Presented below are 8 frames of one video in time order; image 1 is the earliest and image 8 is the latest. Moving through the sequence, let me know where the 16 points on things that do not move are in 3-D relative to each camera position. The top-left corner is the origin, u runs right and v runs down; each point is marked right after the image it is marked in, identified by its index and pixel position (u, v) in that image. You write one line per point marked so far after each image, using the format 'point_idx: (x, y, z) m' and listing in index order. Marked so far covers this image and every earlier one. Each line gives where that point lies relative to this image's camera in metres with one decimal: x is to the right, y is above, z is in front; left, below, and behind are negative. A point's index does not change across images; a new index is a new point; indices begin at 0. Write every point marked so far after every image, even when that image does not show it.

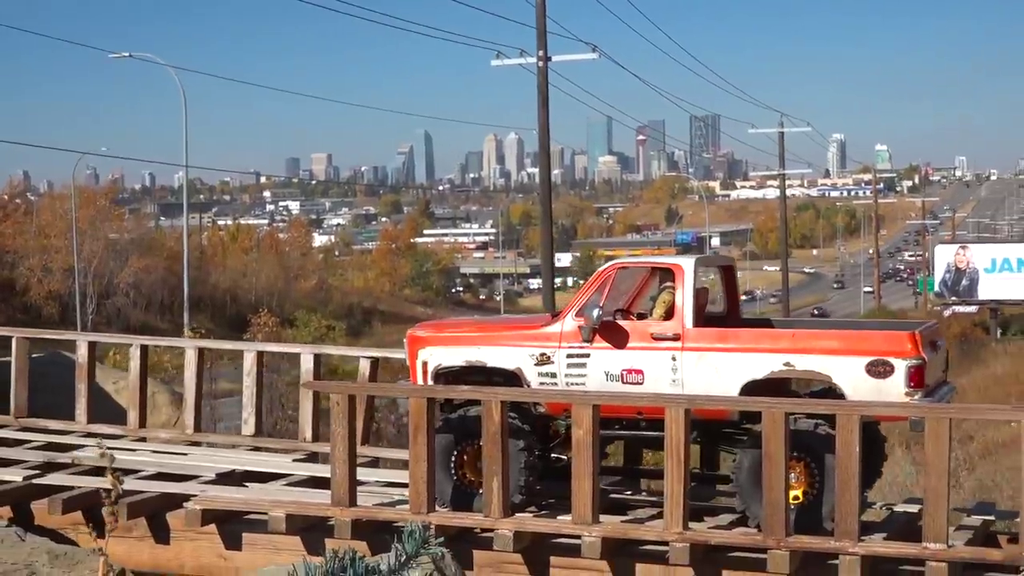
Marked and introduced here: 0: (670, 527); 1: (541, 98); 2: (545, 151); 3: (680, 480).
0: (+0.9, -1.3, +9.0) m
1: (+0.3, +2.1, +18.3) m
2: (+0.4, +1.5, +18.3) m
3: (+0.9, -1.0, +9.0) m
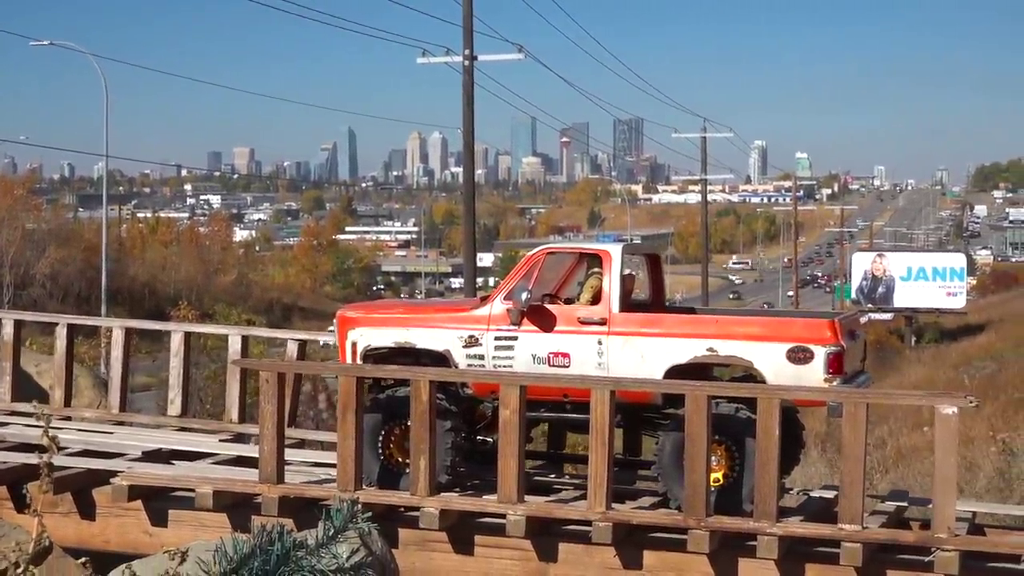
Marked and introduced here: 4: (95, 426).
0: (+0.5, -1.2, +9.1) m
1: (-0.5, +2.1, +18.4) m
2: (-0.5, +1.5, +18.4) m
3: (+0.5, -0.9, +9.1) m
4: (-3.4, -1.1, +13.8) m
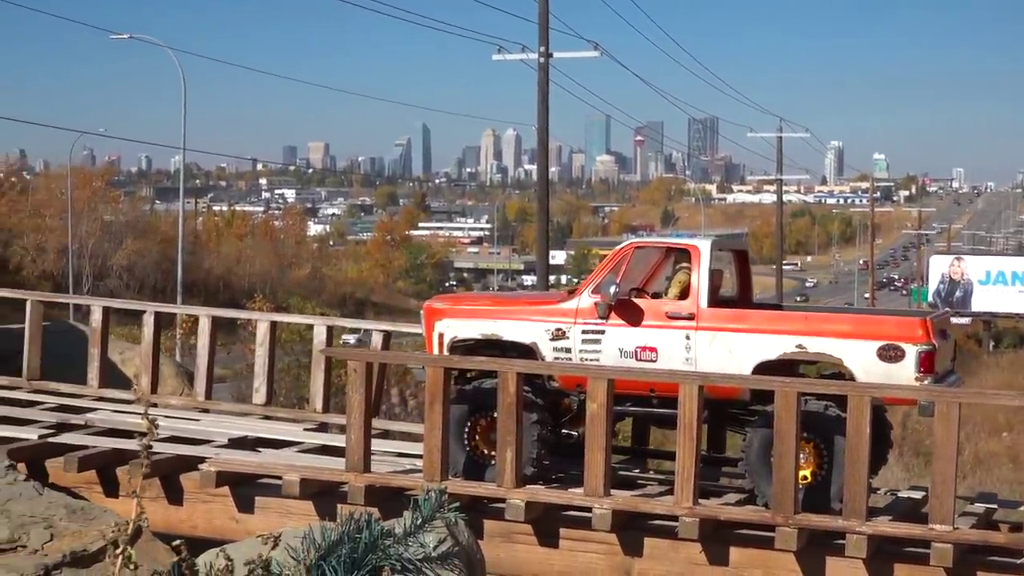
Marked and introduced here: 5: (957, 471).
0: (+0.9, -1.1, +9.1) m
1: (+0.3, +2.1, +18.3) m
2: (+0.3, +1.5, +18.4) m
3: (+1.0, -0.9, +9.1) m
4: (-2.8, -1.0, +13.9) m
5: (+2.3, -0.9, +8.5) m
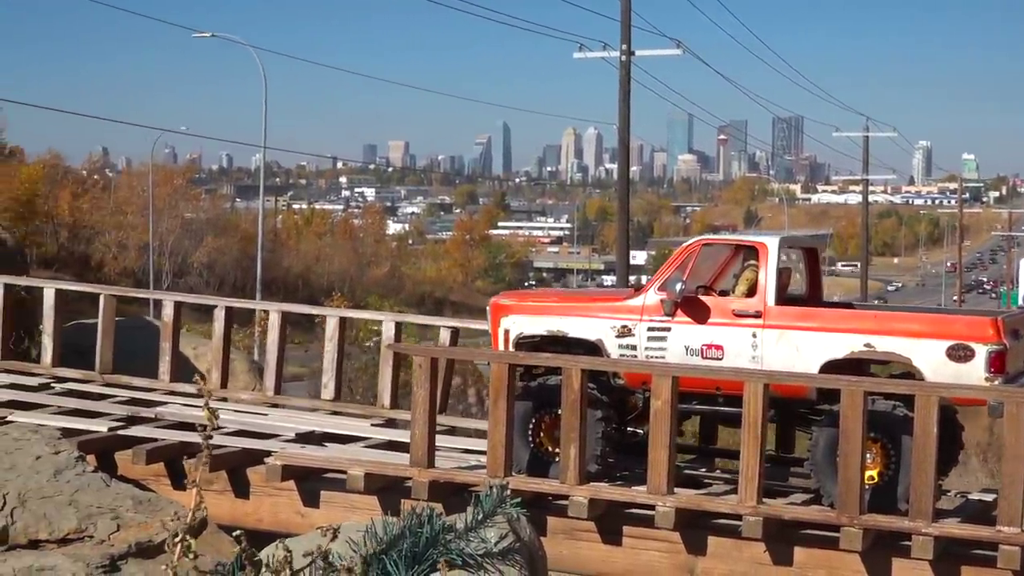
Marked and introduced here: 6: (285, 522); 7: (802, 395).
0: (+1.2, -1.1, +8.9) m
1: (+1.2, +2.1, +18.2) m
2: (+1.2, +1.5, +18.2) m
3: (+1.3, -0.9, +8.9) m
4: (-2.2, -1.0, +13.9) m
5: (+2.5, -0.9, +8.2) m
6: (-1.5, -1.6, +11.1) m
7: (+1.7, -0.6, +9.7) m
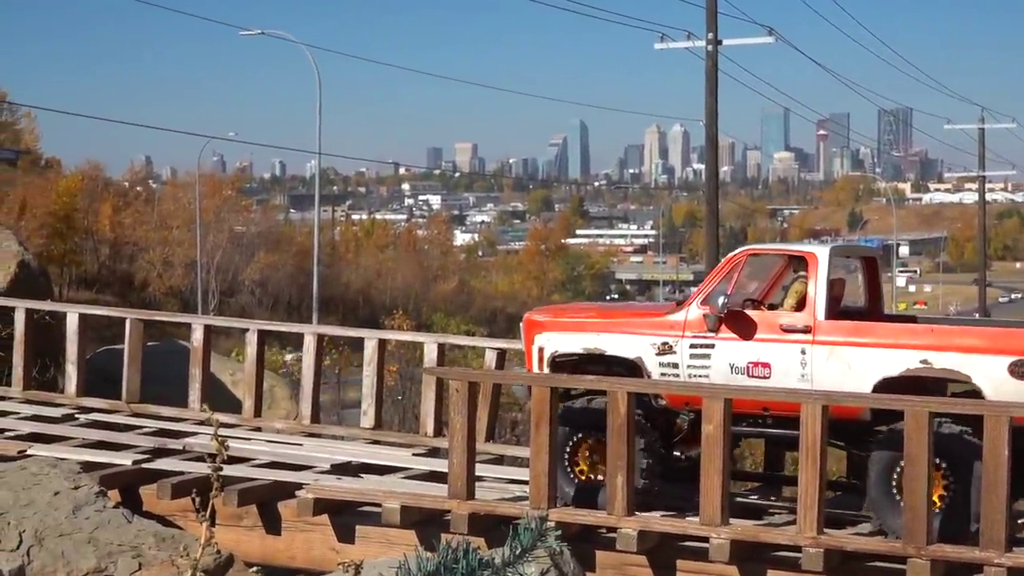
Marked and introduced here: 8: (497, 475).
0: (+1.2, -1.1, +7.2) m
1: (+1.9, +2.0, +16.5) m
2: (+2.0, +1.4, +16.5) m
3: (+1.2, -0.9, +7.2) m
4: (-1.7, -1.1, +12.5) m
5: (+2.4, -0.9, +6.4) m
6: (-1.3, -1.6, +9.7) m
7: (+1.7, -0.6, +8.0) m
8: (-0.2, -1.2, +10.8) m
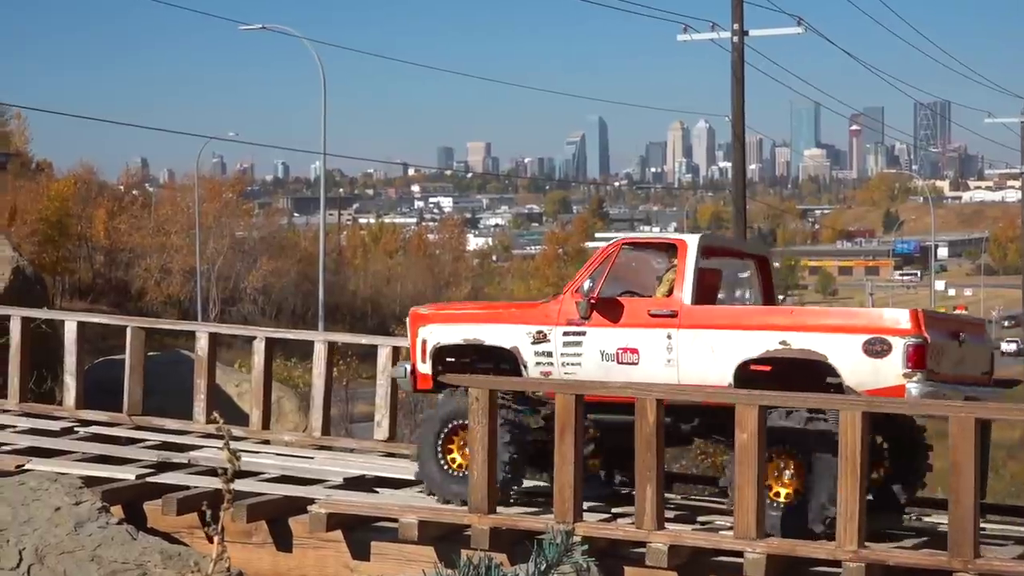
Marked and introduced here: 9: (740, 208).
0: (+1.2, -1.1, +6.3) m
1: (+2.1, +1.9, +15.6) m
2: (+2.1, +1.4, +15.6) m
3: (+1.3, -0.8, +6.3) m
4: (-1.6, -1.1, +11.7) m
5: (+2.5, -0.8, +5.5) m
6: (-1.2, -1.6, +8.8) m
7: (+1.8, -0.6, +7.1) m
8: (0.0, -1.2, +9.9) m
9: (+2.1, +0.7, +15.5) m
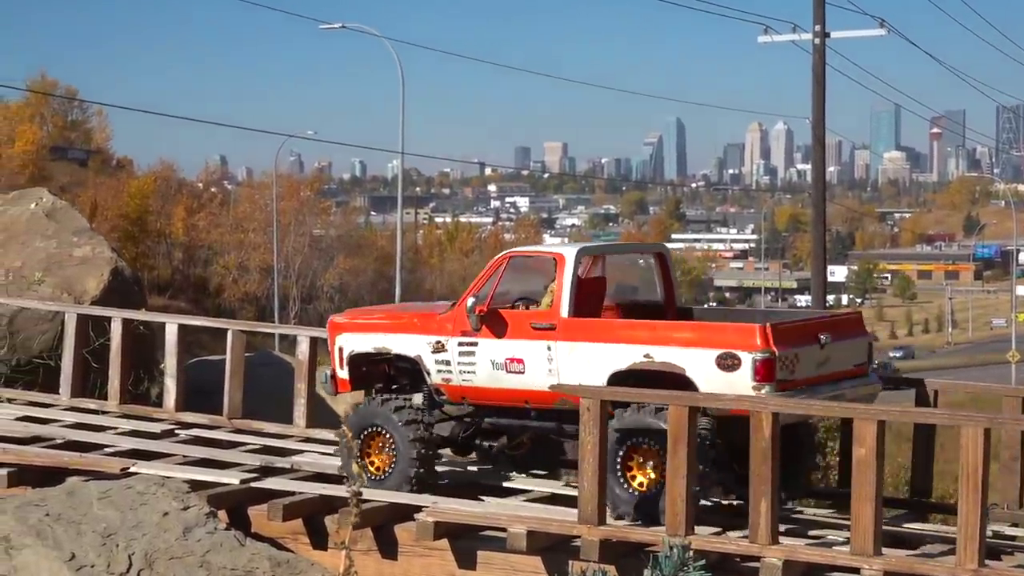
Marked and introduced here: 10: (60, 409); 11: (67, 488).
0: (+1.7, -1.1, +6.2) m
1: (+2.8, +1.9, +15.5) m
2: (+2.8, +1.3, +15.5) m
3: (+1.7, -0.9, +6.2) m
4: (-1.0, -1.1, +11.7) m
5: (+2.9, -0.9, +5.4) m
6: (-0.7, -1.6, +8.8) m
7: (+2.2, -0.6, +7.0) m
8: (+0.5, -1.2, +9.9) m
9: (+2.8, +0.7, +15.4) m
10: (-2.7, -0.7, +10.2) m
11: (-1.9, -0.9, +7.4) m
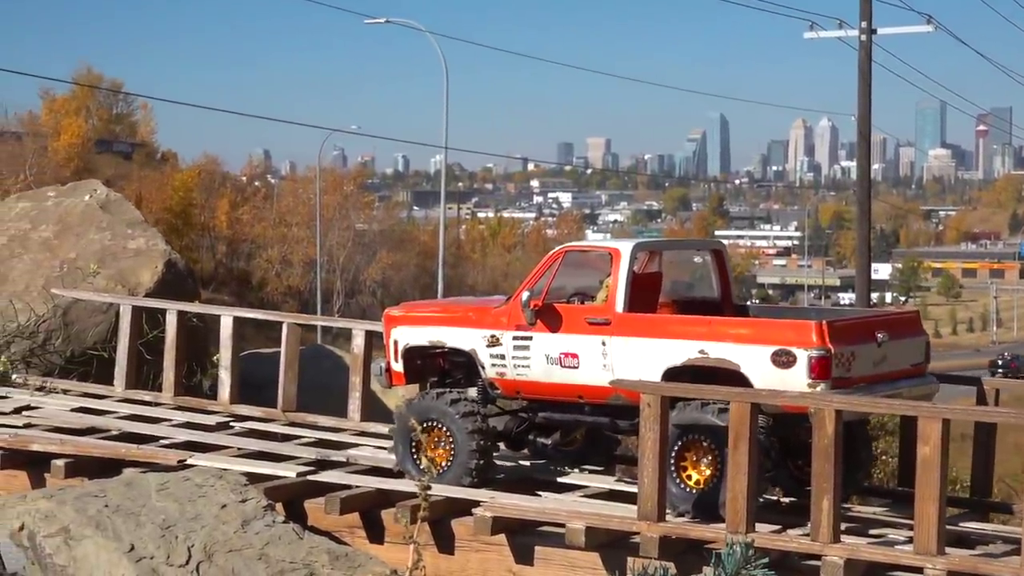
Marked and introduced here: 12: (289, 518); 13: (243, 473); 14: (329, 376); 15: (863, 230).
0: (+1.9, -1.1, +6.2) m
1: (+3.2, +1.9, +15.5) m
2: (+3.2, +1.3, +15.5) m
3: (+2.0, -0.9, +6.2) m
4: (-0.7, -1.1, +11.7) m
5: (+3.1, -0.9, +5.4) m
6: (-0.5, -1.6, +8.8) m
7: (+2.5, -0.6, +6.9) m
8: (+0.8, -1.2, +9.9) m
9: (+3.2, +0.7, +15.4) m
10: (-2.4, -0.7, +10.3) m
11: (-1.7, -0.8, +7.4) m
12: (-1.0, -1.0, +7.3) m
13: (-1.2, -0.8, +7.6) m
14: (-1.7, -0.8, +14.7) m
15: (+3.2, +0.5, +15.4) m
